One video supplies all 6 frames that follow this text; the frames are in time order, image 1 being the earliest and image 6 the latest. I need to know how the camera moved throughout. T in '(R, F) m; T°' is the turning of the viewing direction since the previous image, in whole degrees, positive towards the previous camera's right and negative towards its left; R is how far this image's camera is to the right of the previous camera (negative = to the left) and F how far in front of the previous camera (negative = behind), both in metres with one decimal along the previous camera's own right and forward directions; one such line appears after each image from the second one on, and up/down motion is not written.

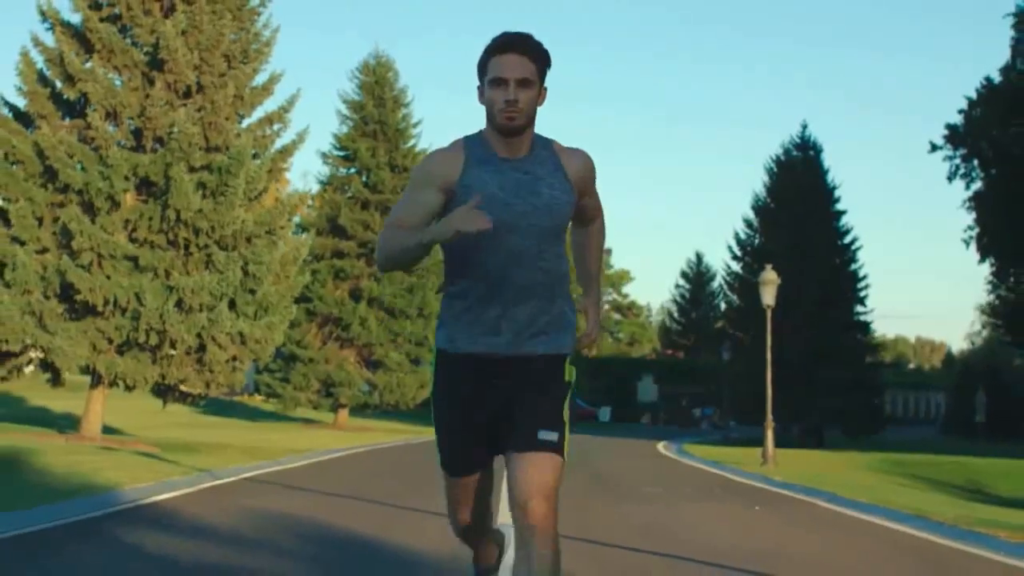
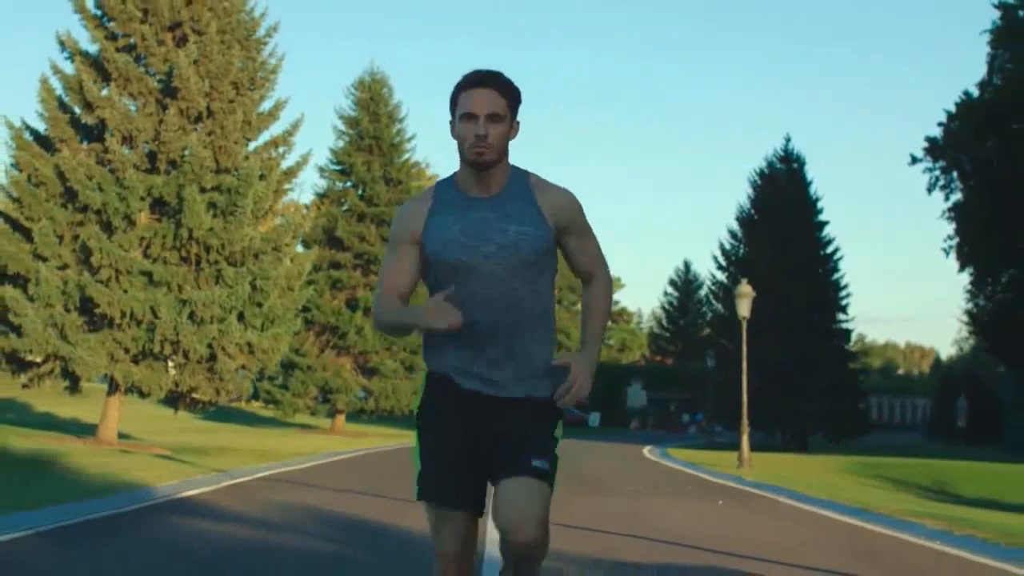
(0.0, -1.2) m; 0°
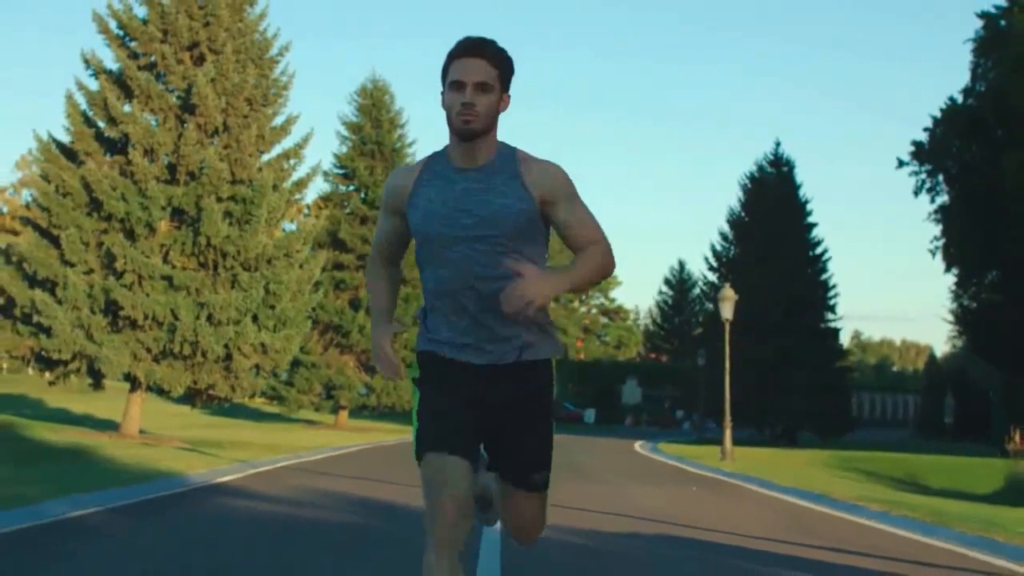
(0.0, -1.3) m; 0°
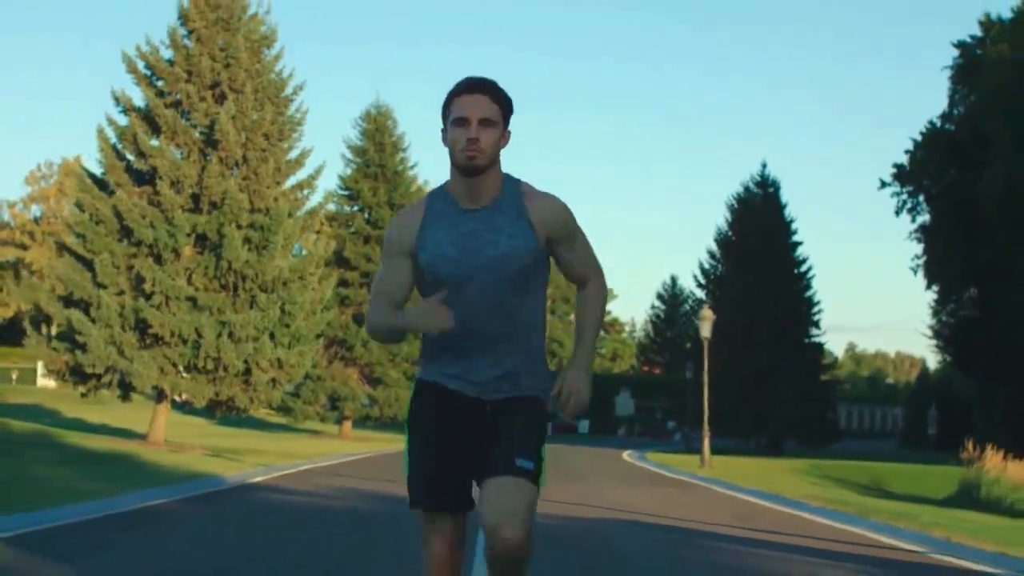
(0.0, -1.9) m; 0°
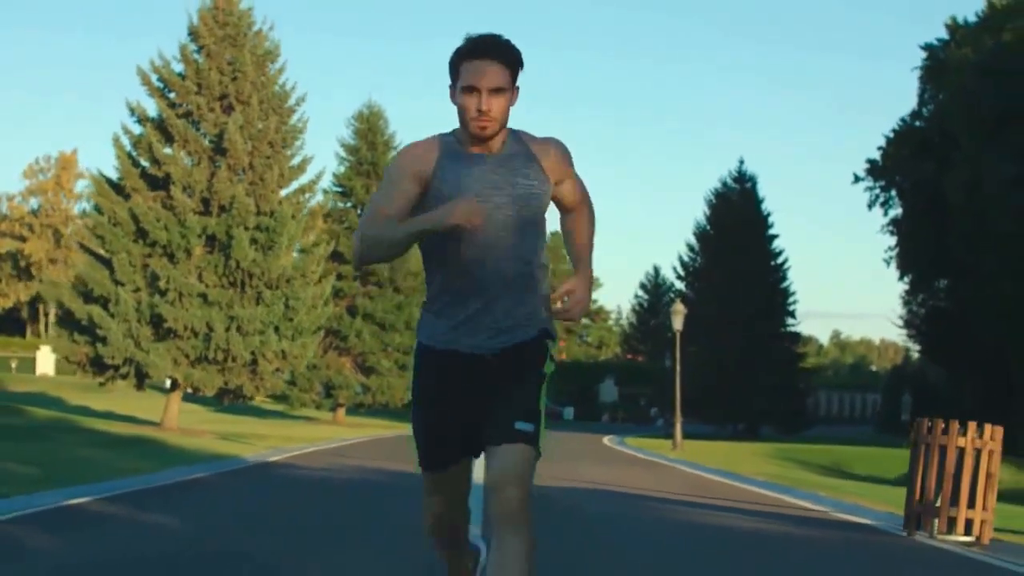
(0.0, -1.9) m; +1°
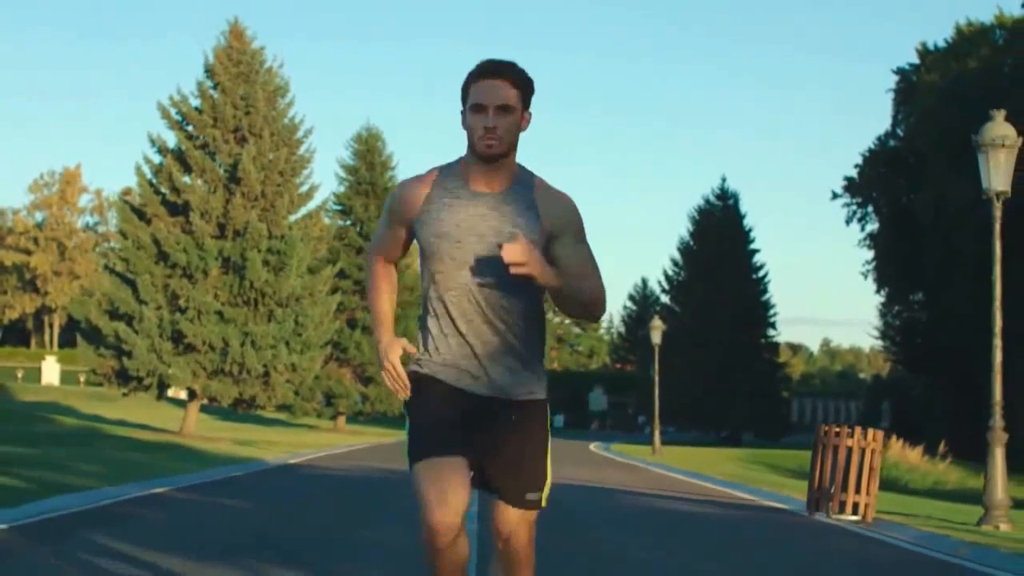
(0.0, -2.2) m; 0°
